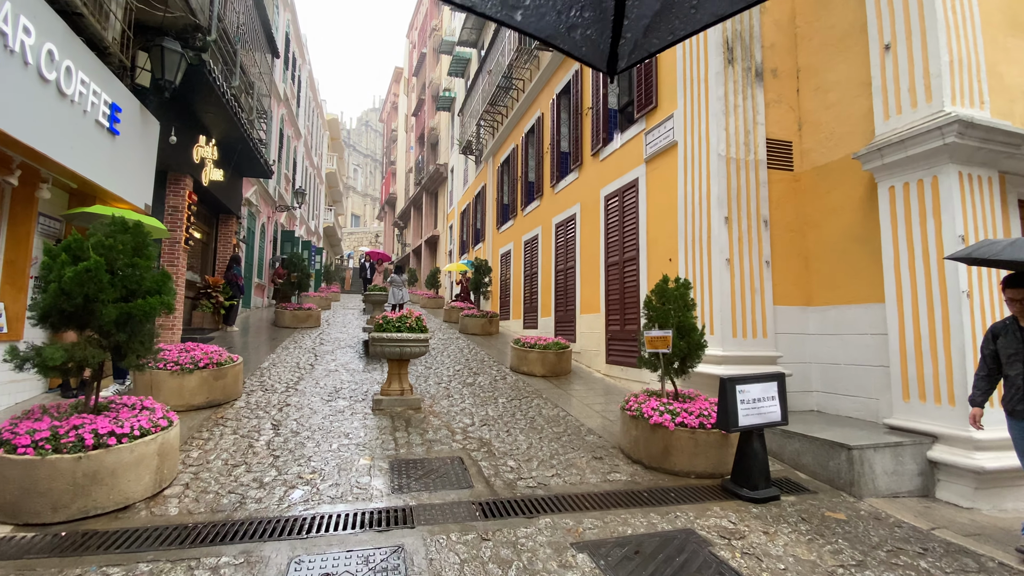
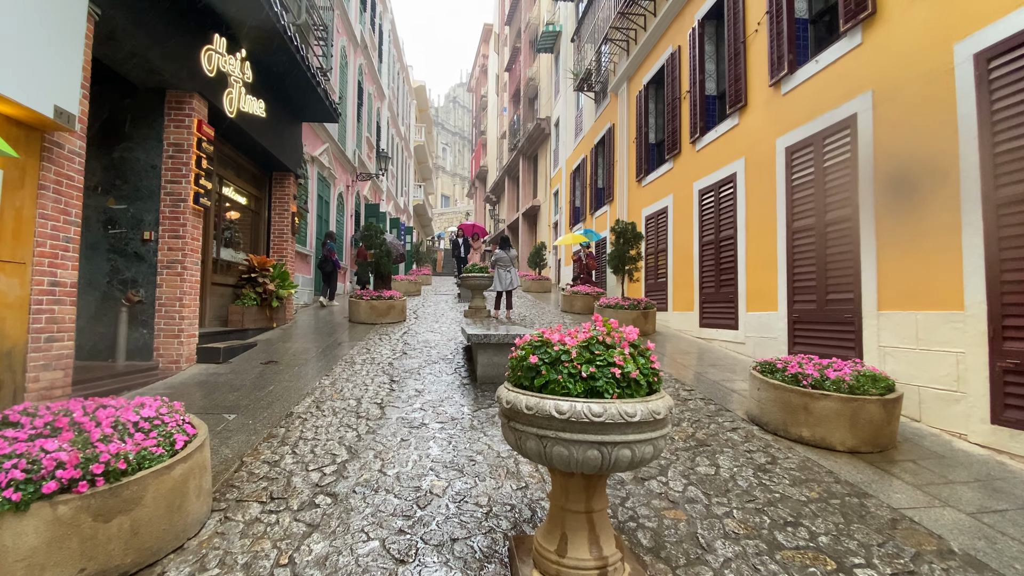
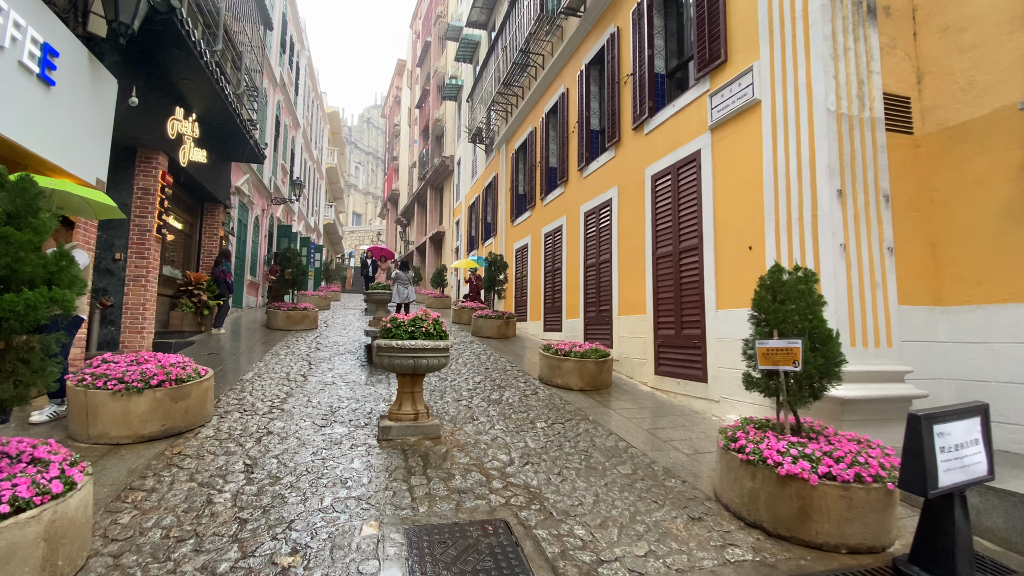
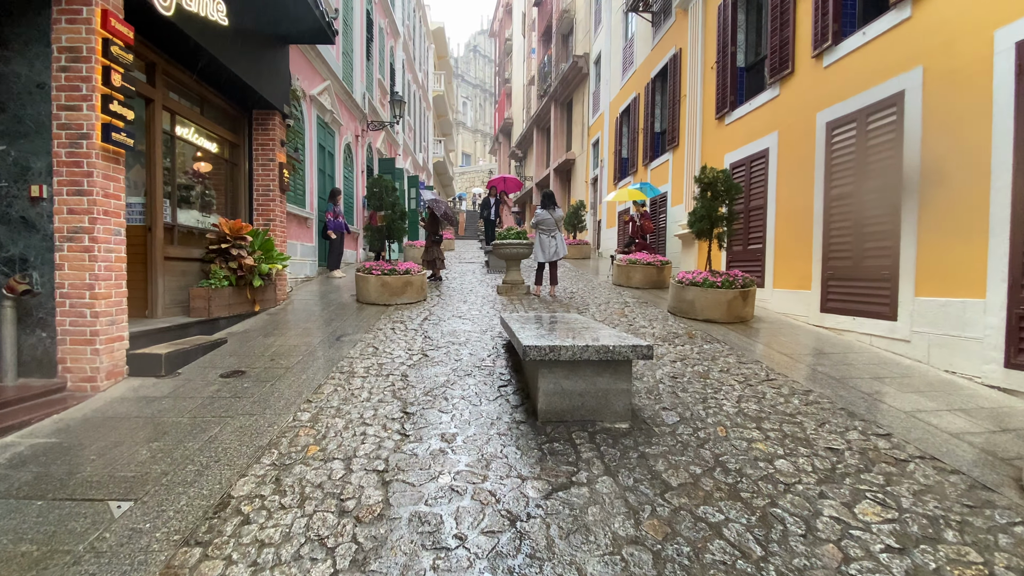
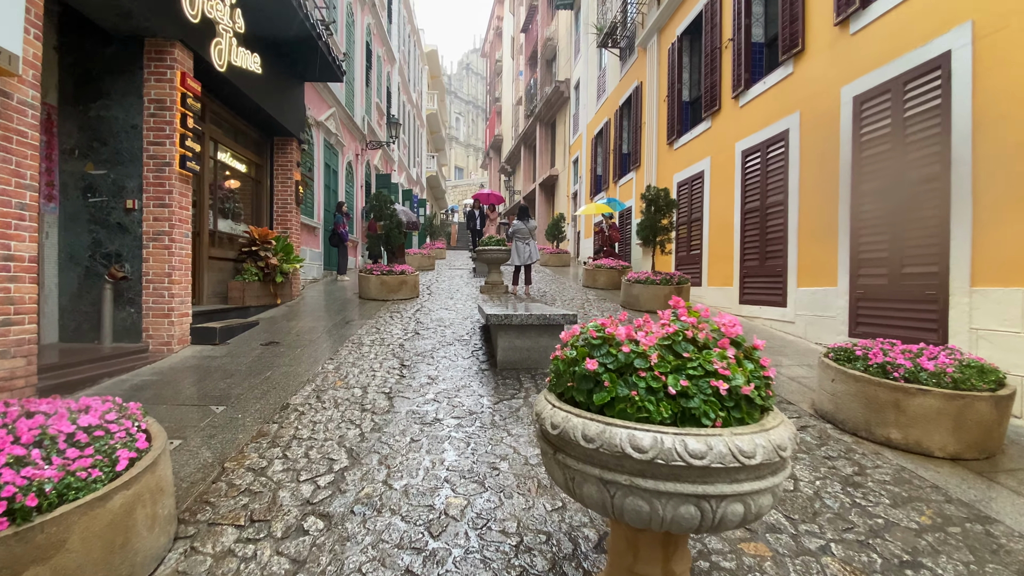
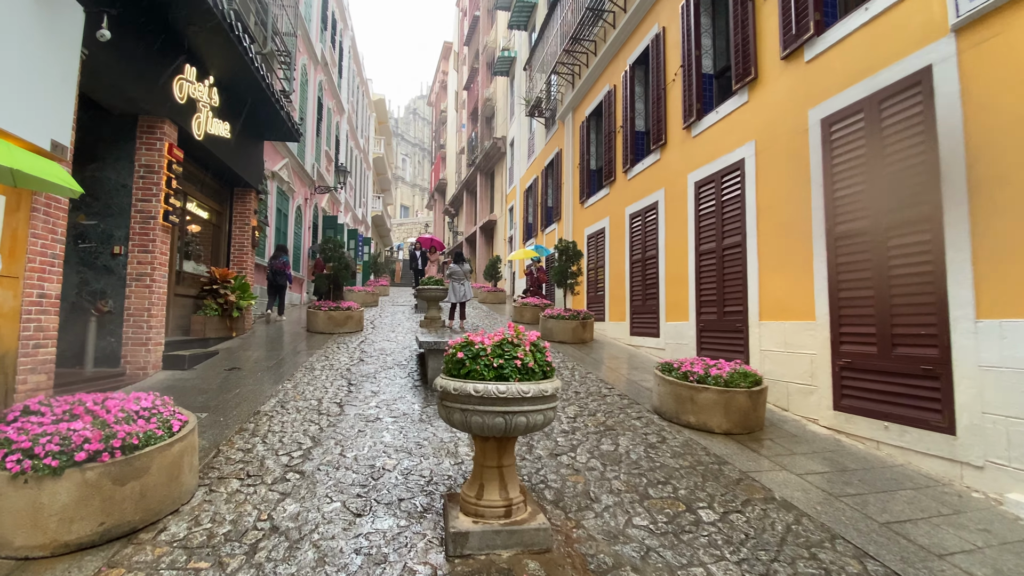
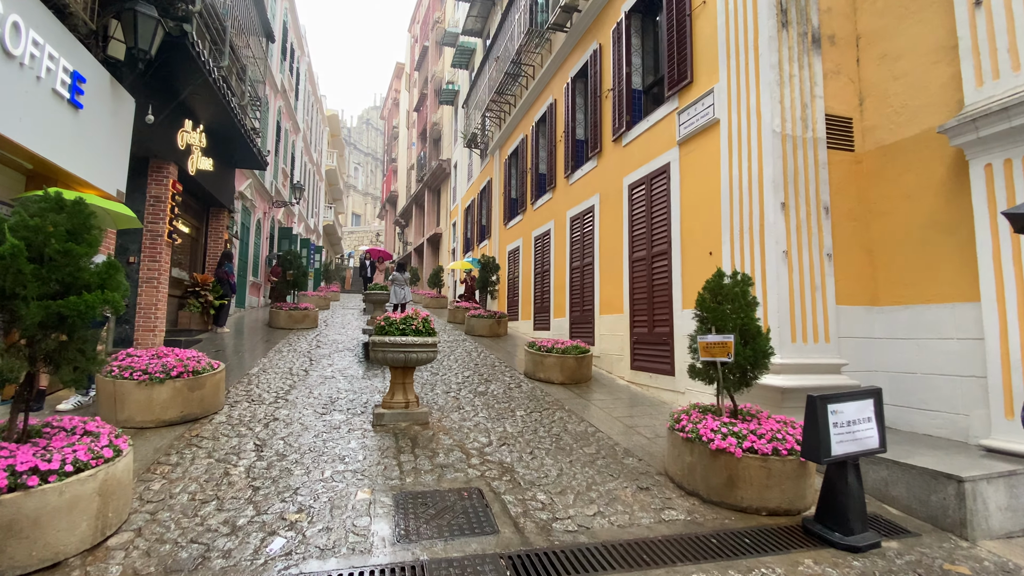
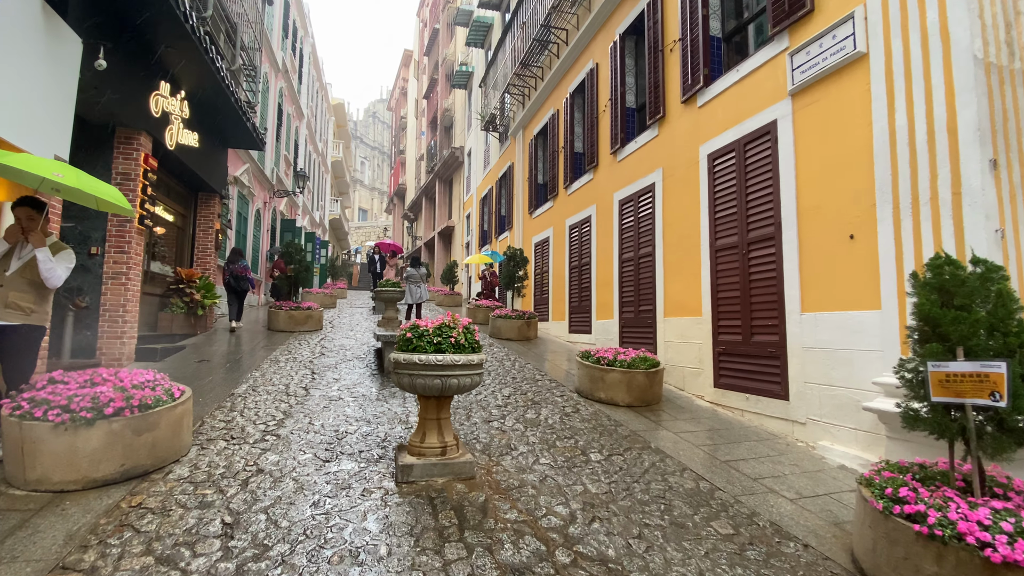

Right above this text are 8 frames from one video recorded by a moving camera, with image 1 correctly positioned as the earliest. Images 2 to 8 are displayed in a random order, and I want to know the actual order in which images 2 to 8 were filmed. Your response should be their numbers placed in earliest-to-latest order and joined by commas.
7, 3, 8, 6, 2, 5, 4
